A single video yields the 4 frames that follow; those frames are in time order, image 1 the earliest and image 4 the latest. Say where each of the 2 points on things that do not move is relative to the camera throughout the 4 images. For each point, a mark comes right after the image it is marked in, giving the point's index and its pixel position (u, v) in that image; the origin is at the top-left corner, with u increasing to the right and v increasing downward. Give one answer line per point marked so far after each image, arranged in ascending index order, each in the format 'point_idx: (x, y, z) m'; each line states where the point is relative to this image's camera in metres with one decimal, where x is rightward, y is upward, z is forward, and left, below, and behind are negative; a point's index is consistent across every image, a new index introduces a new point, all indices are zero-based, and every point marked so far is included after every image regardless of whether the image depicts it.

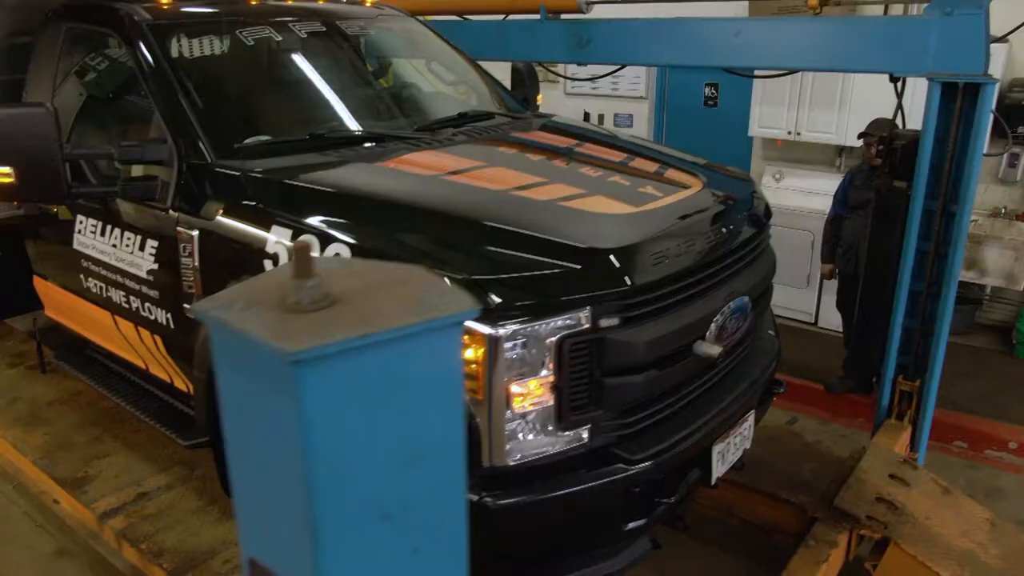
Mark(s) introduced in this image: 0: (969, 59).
0: (+1.6, +0.8, +2.7) m
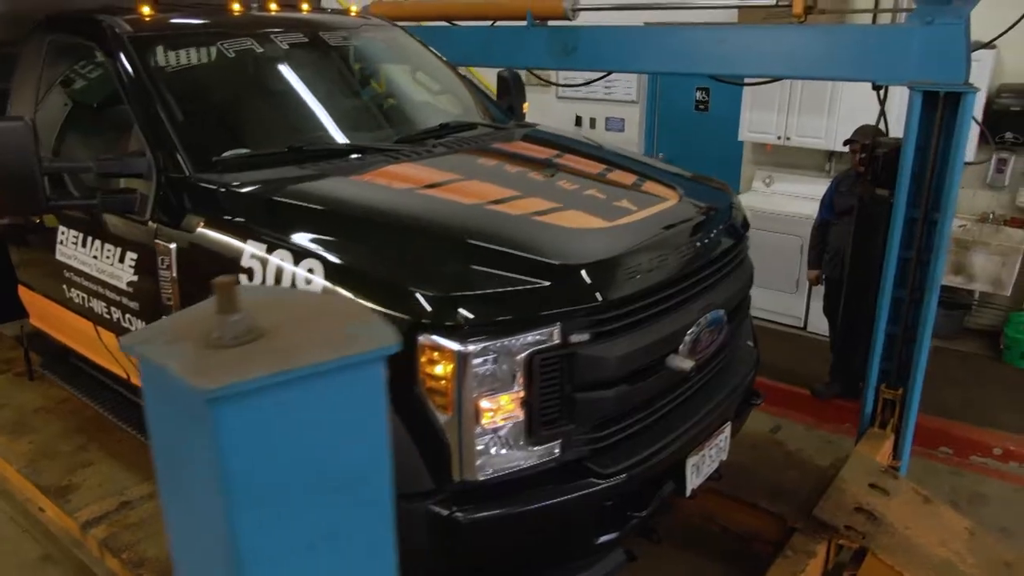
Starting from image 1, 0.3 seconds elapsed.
0: (+1.5, +0.8, +2.7) m
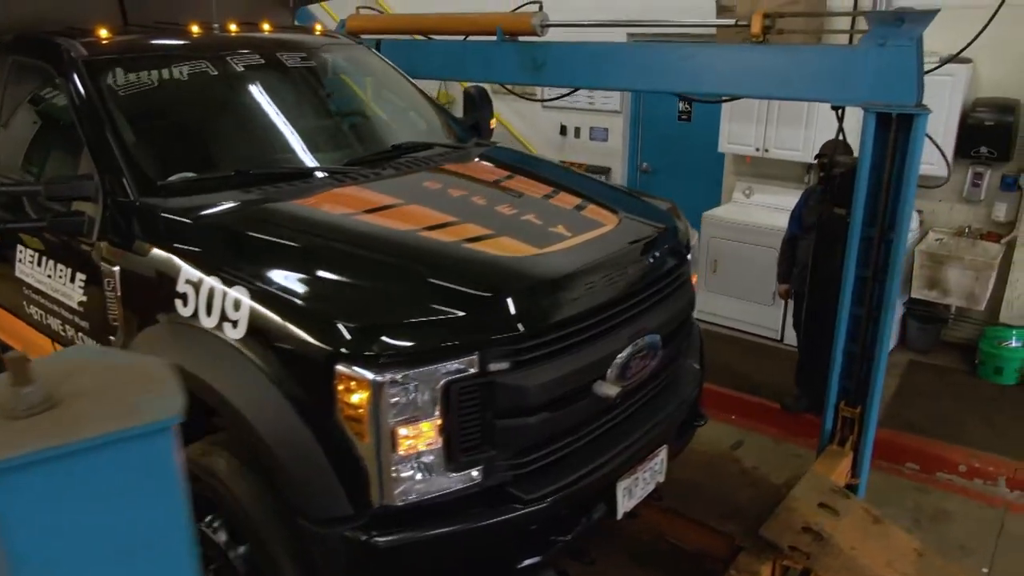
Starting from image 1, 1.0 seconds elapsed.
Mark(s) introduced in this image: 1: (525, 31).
0: (+1.4, +0.7, +2.7) m
1: (+0.1, +1.2, +3.7) m
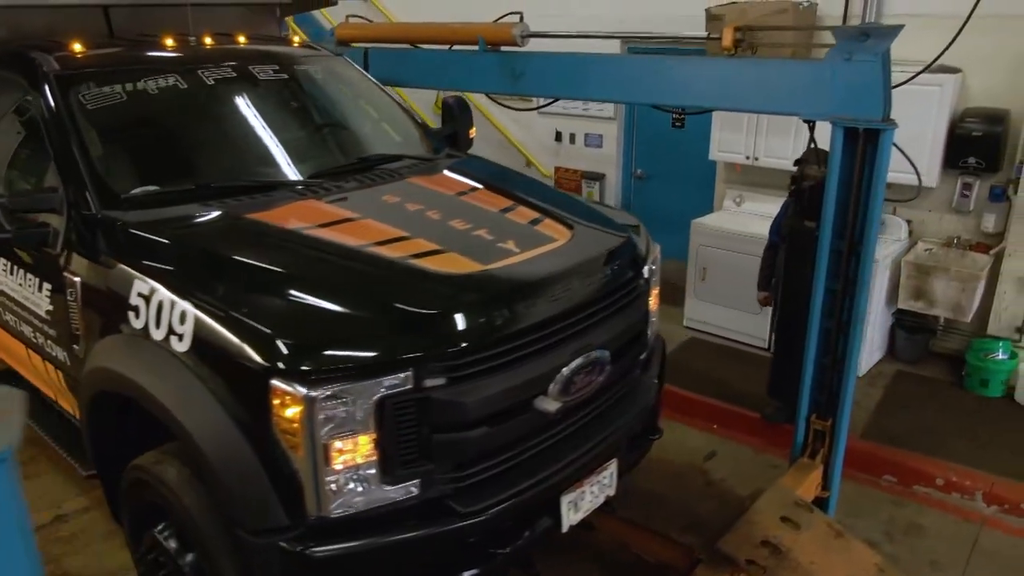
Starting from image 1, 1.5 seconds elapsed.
0: (+1.3, +0.7, +2.7) m
1: (0.0, +1.2, +3.8) m
